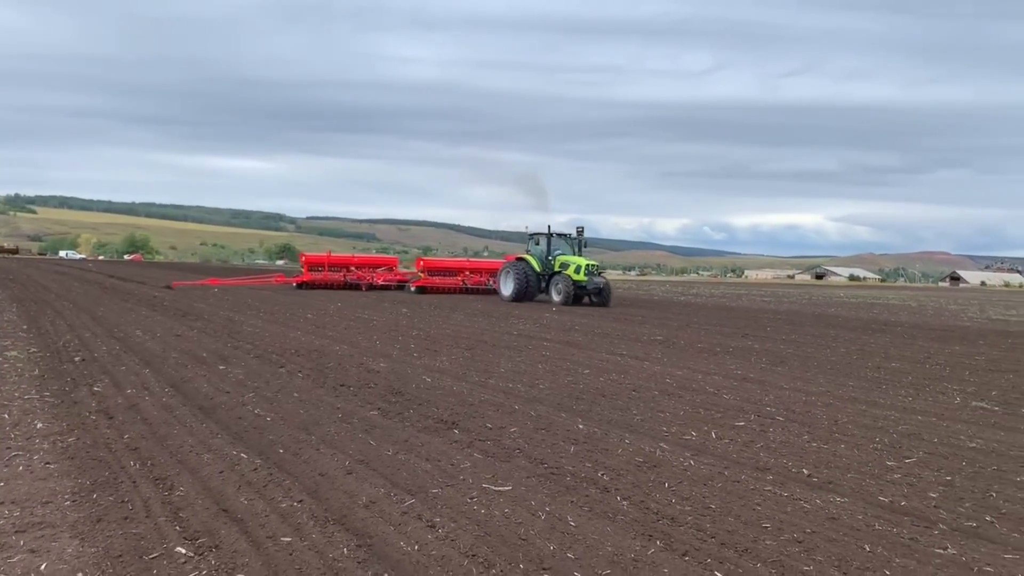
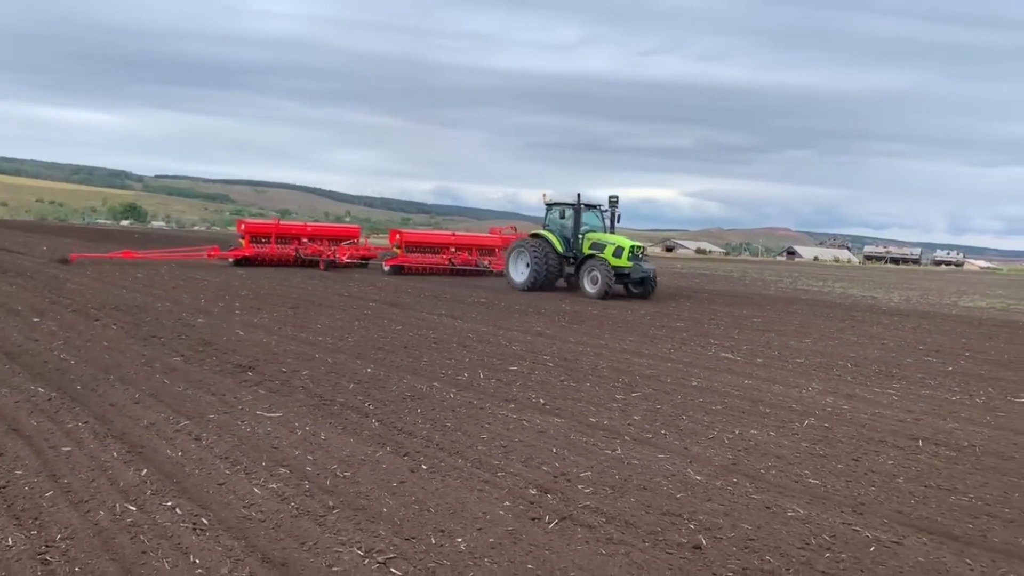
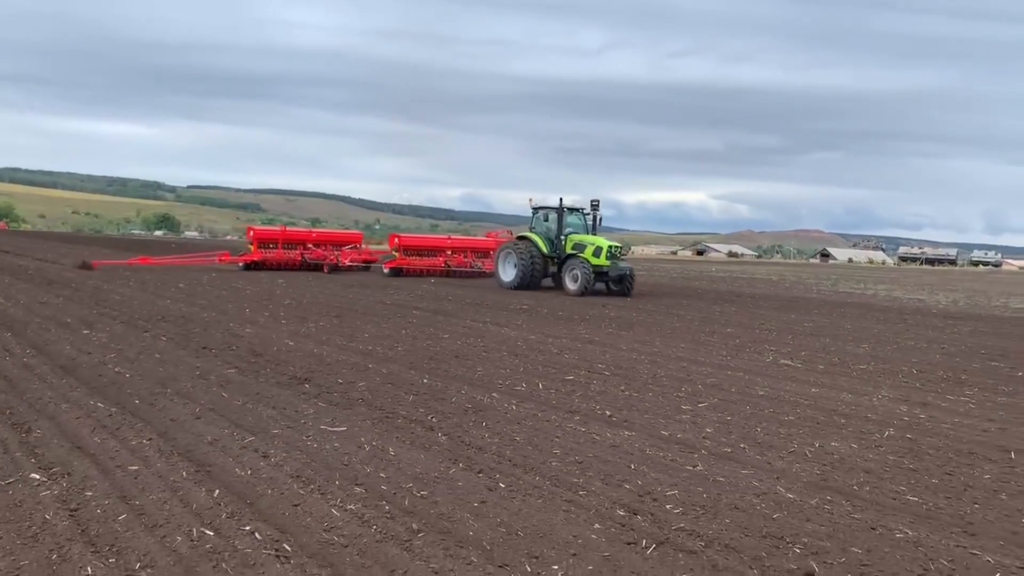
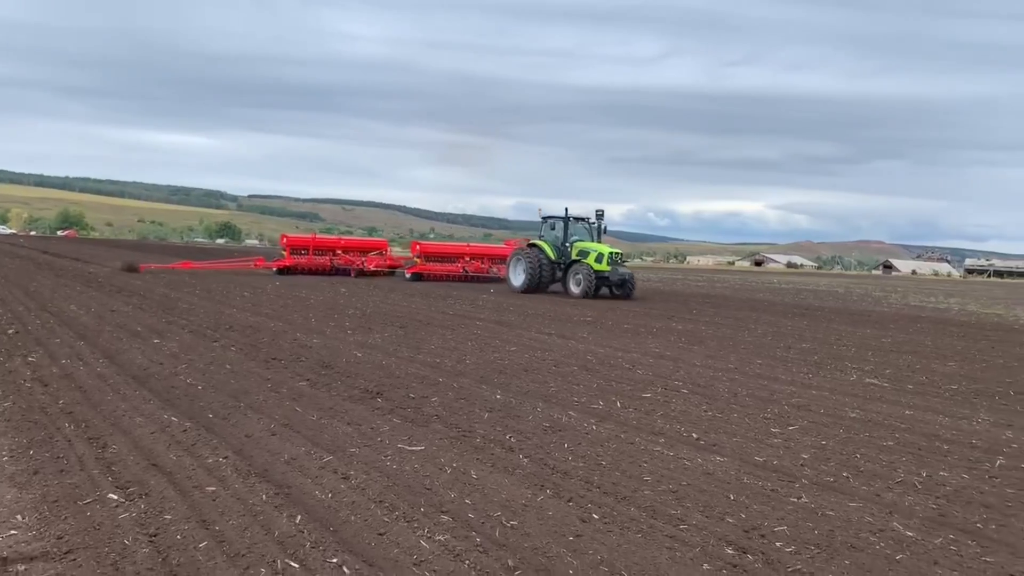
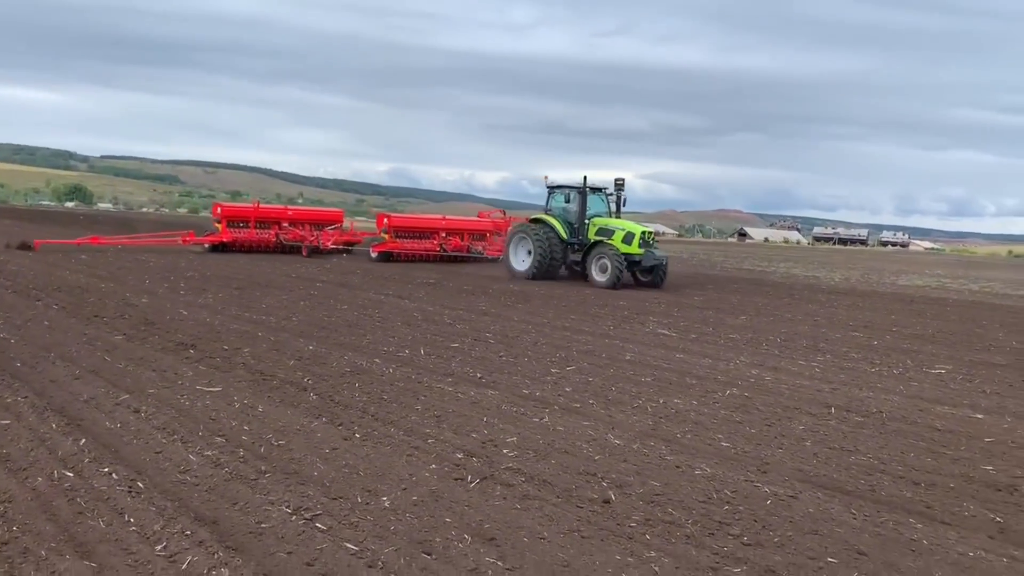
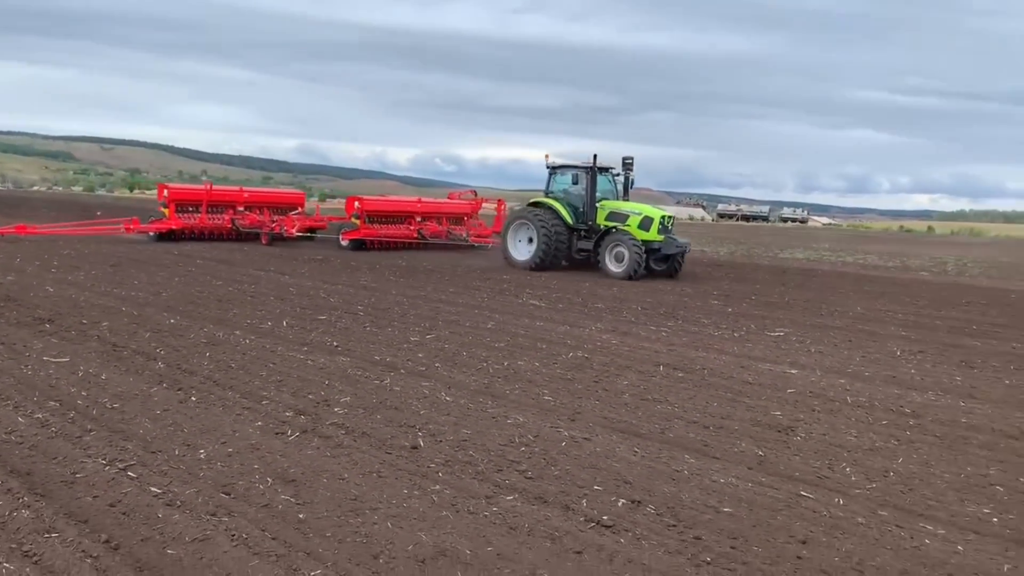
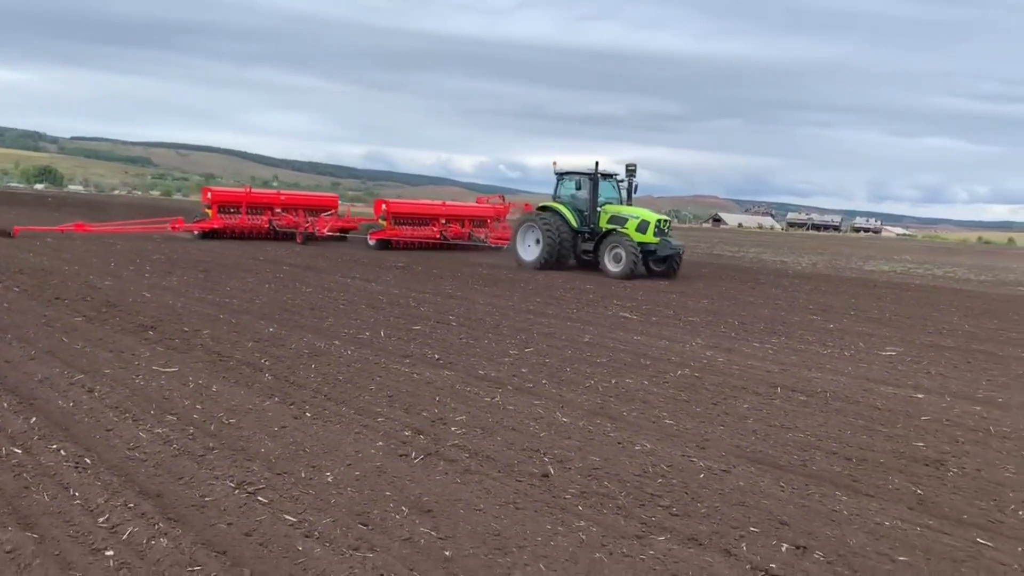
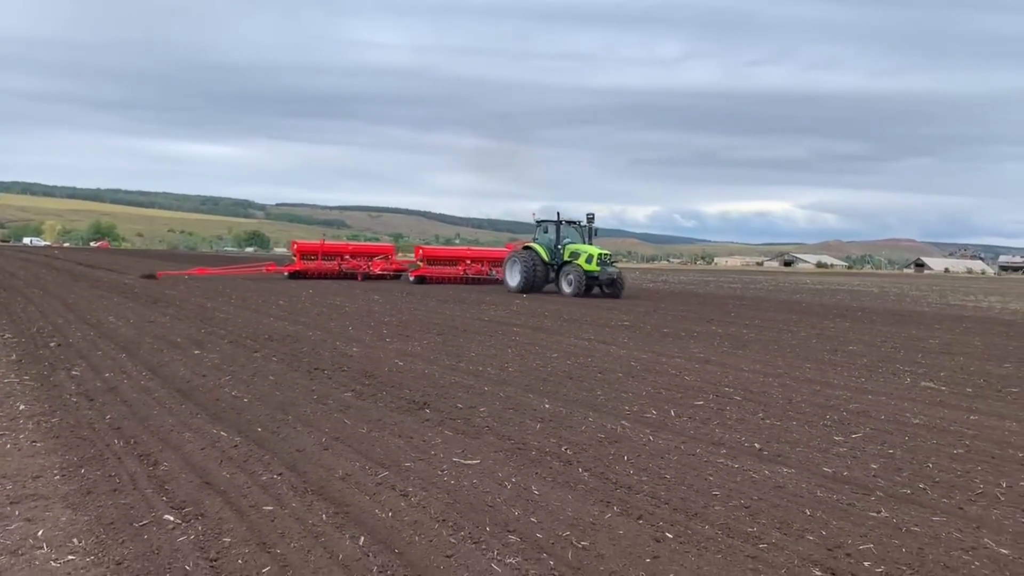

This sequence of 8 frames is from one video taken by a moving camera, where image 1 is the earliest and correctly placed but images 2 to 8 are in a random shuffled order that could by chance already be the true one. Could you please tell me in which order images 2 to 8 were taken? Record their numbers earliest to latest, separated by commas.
8, 4, 3, 2, 5, 7, 6
